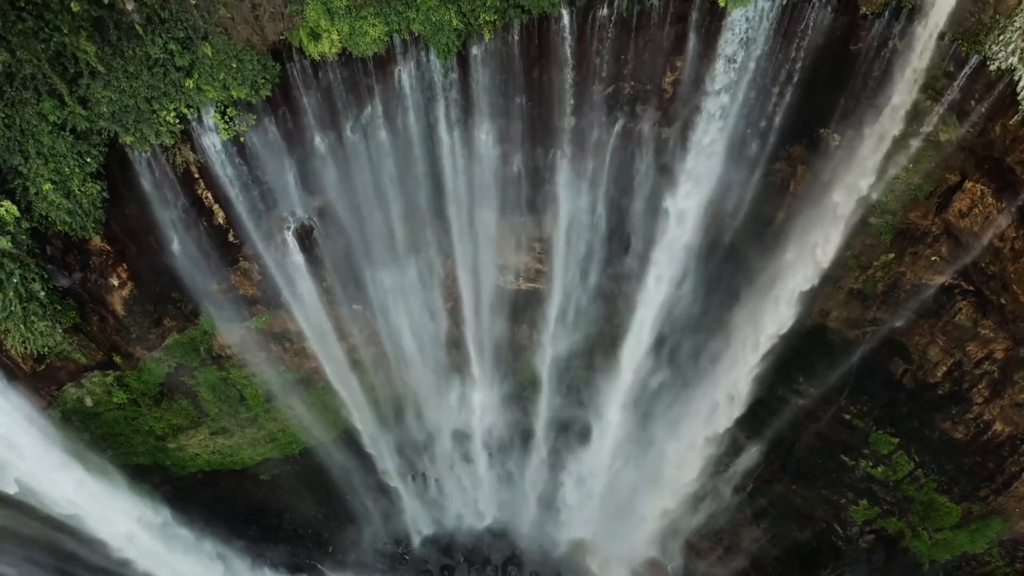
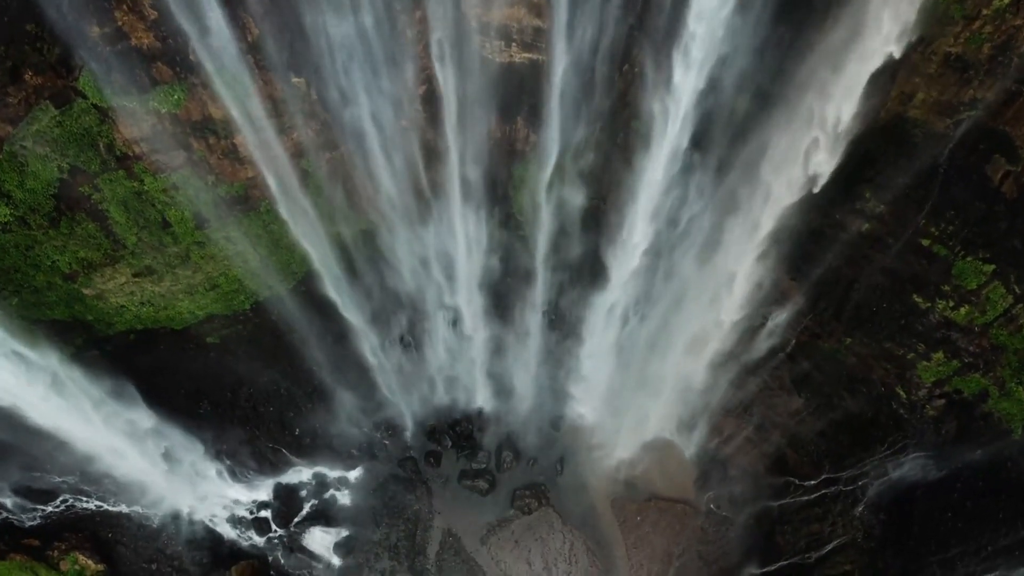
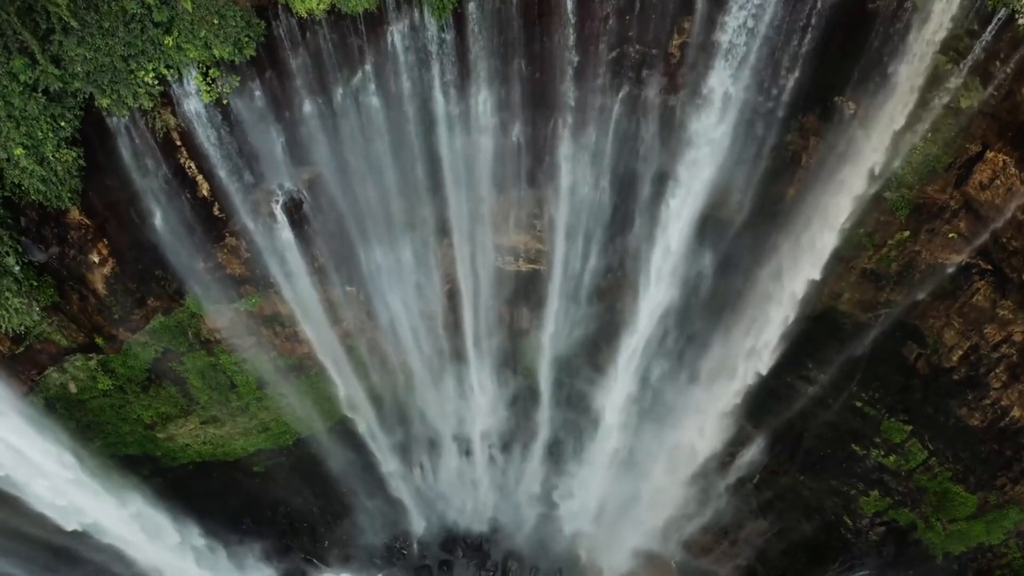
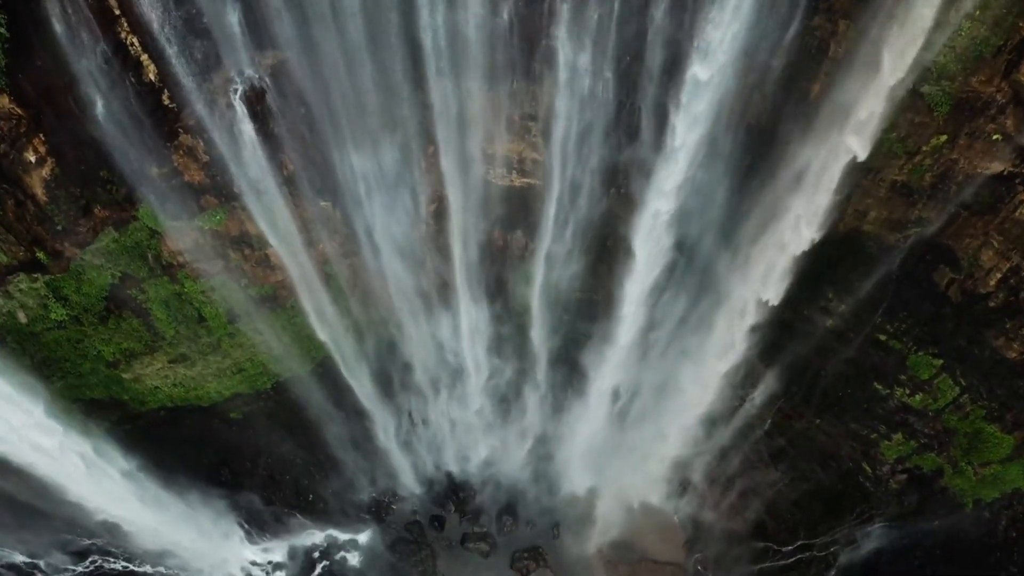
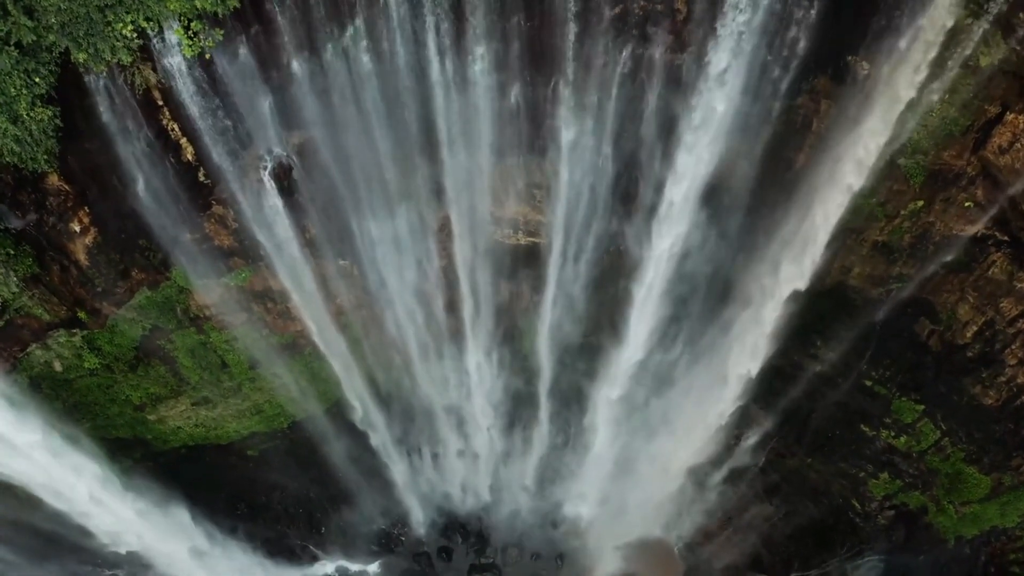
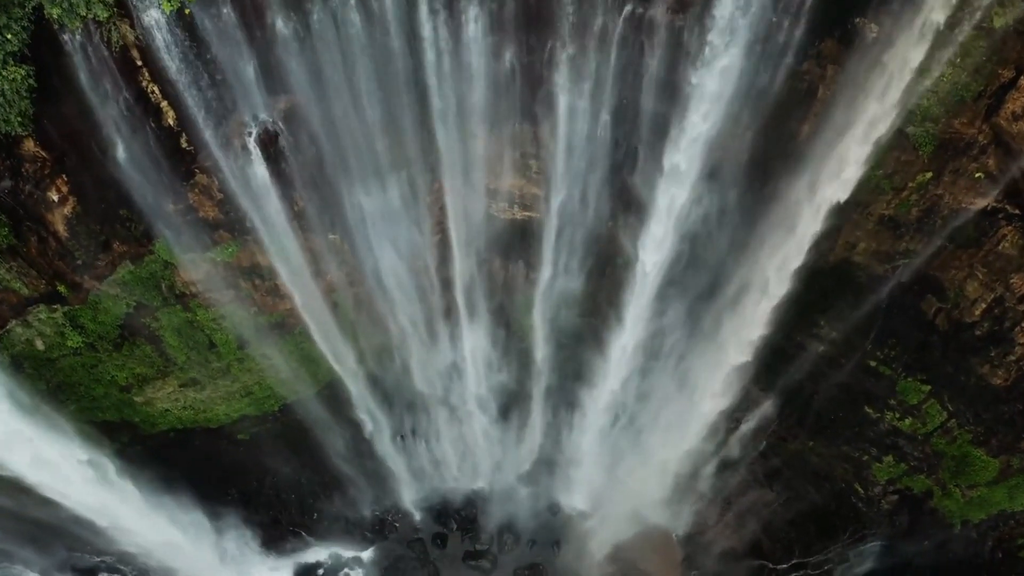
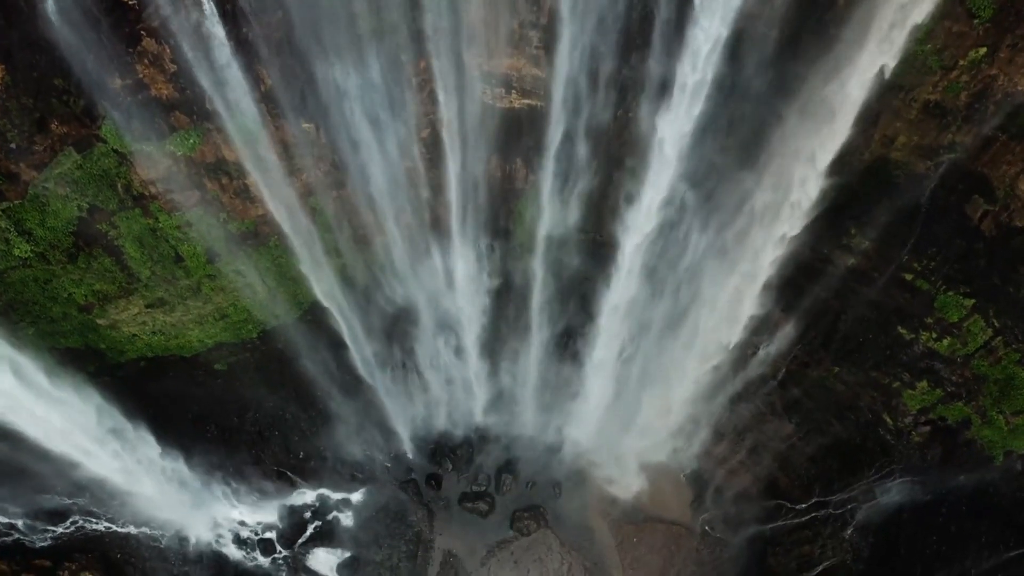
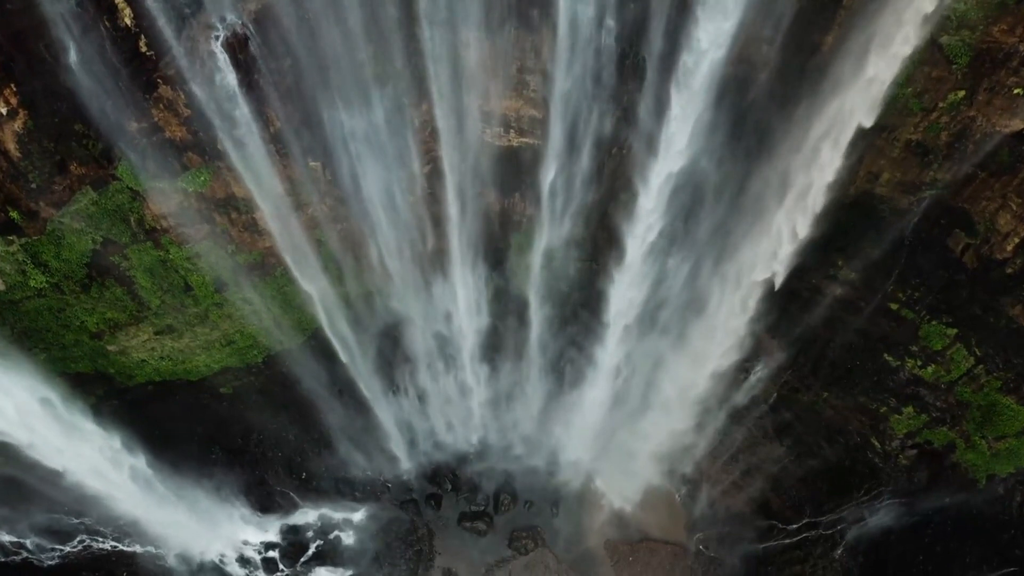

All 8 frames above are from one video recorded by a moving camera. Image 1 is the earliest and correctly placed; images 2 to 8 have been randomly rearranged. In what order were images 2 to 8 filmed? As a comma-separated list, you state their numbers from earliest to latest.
3, 5, 6, 4, 8, 7, 2
